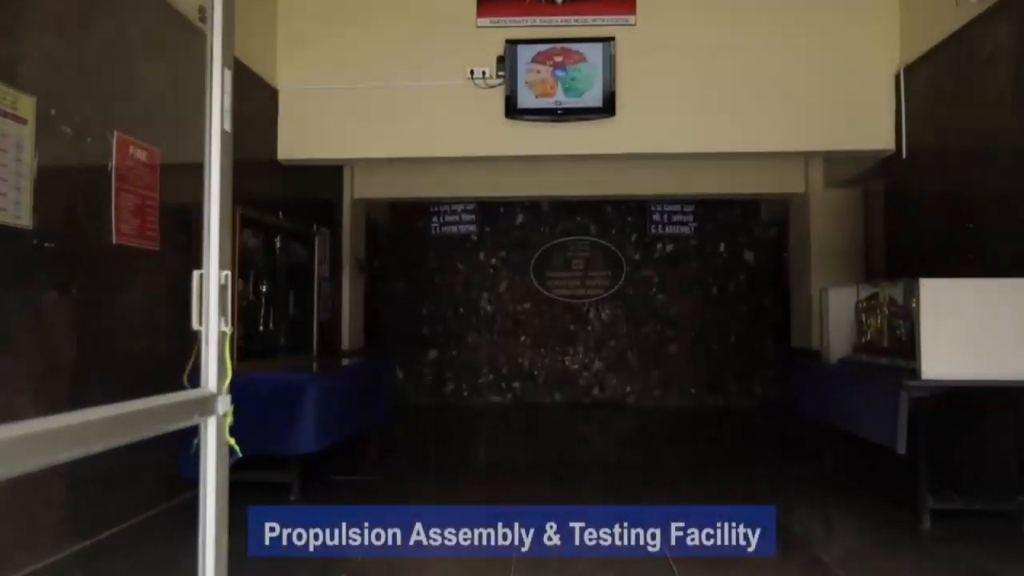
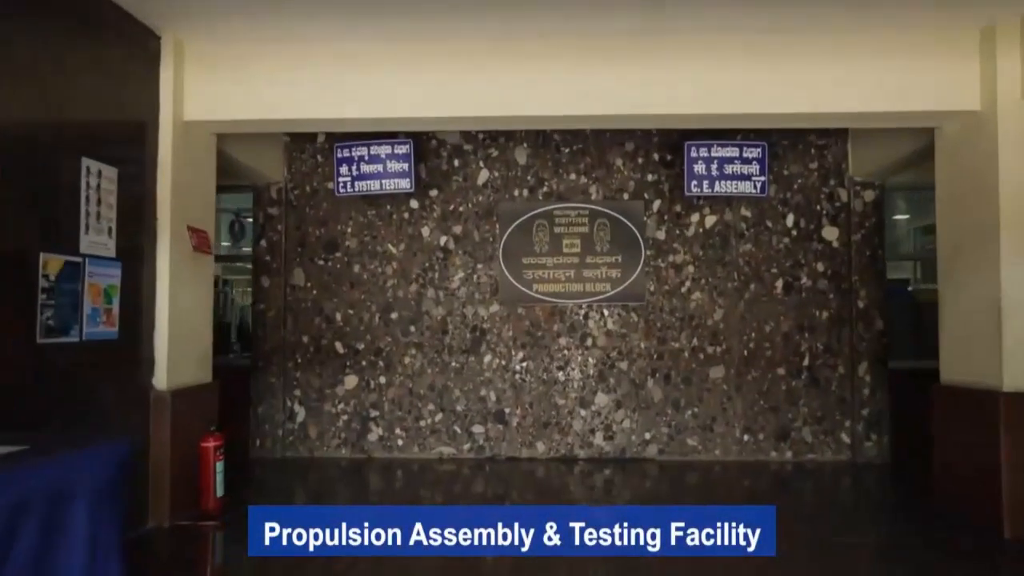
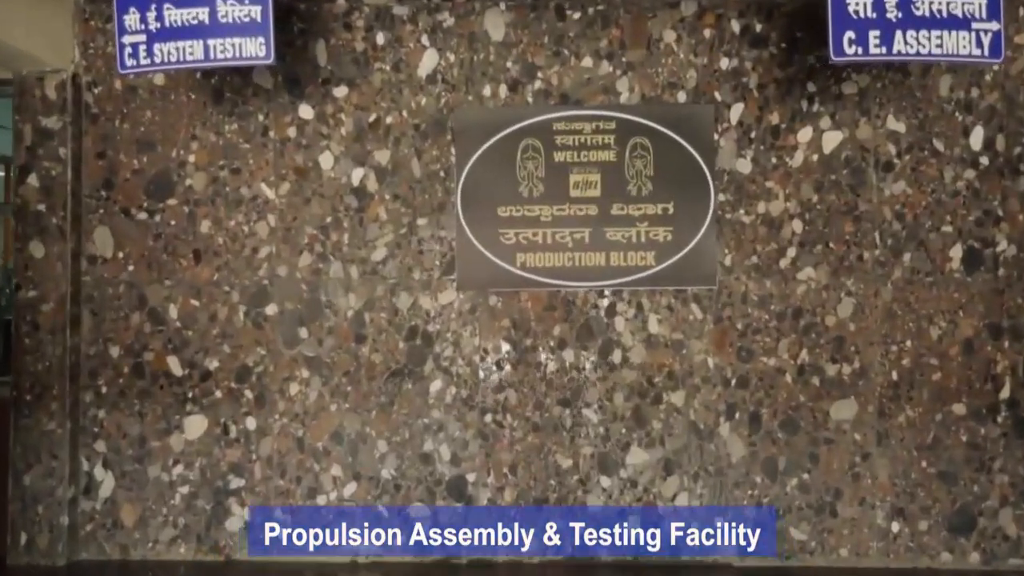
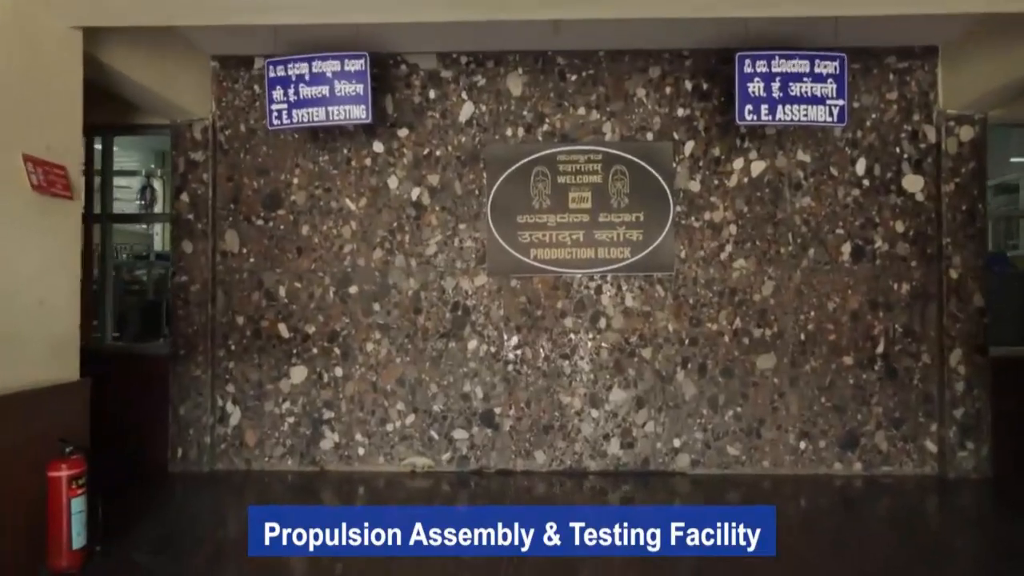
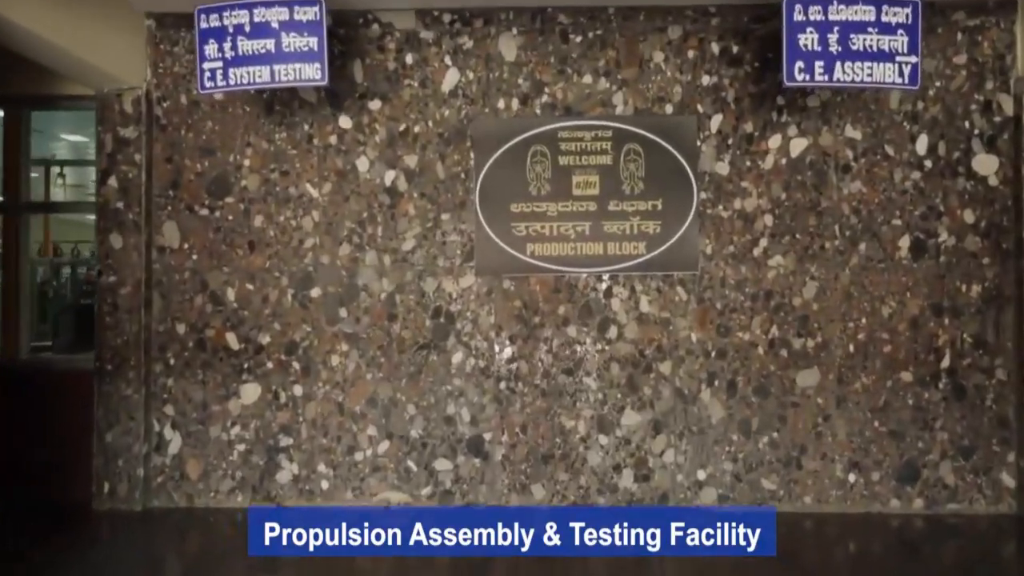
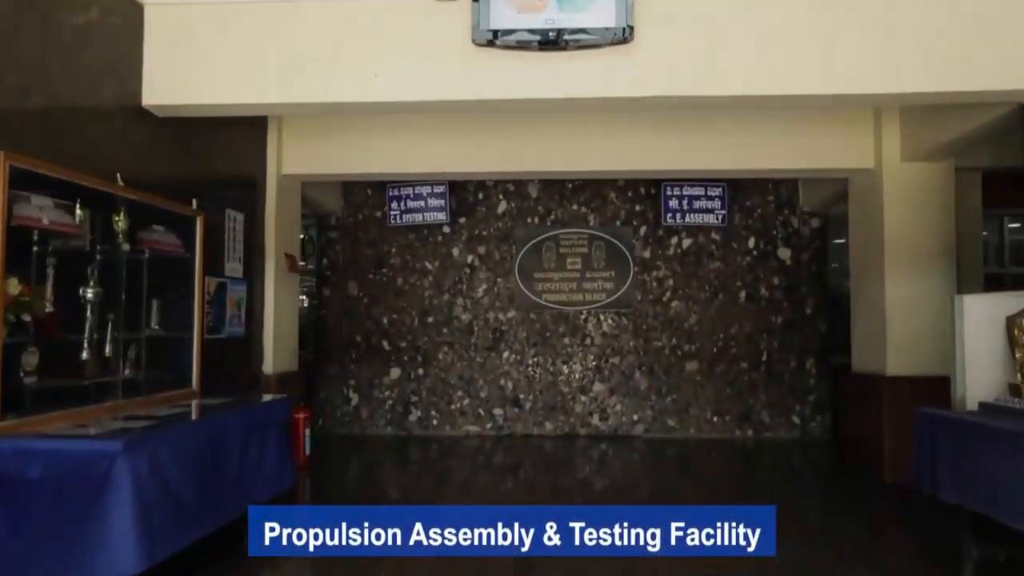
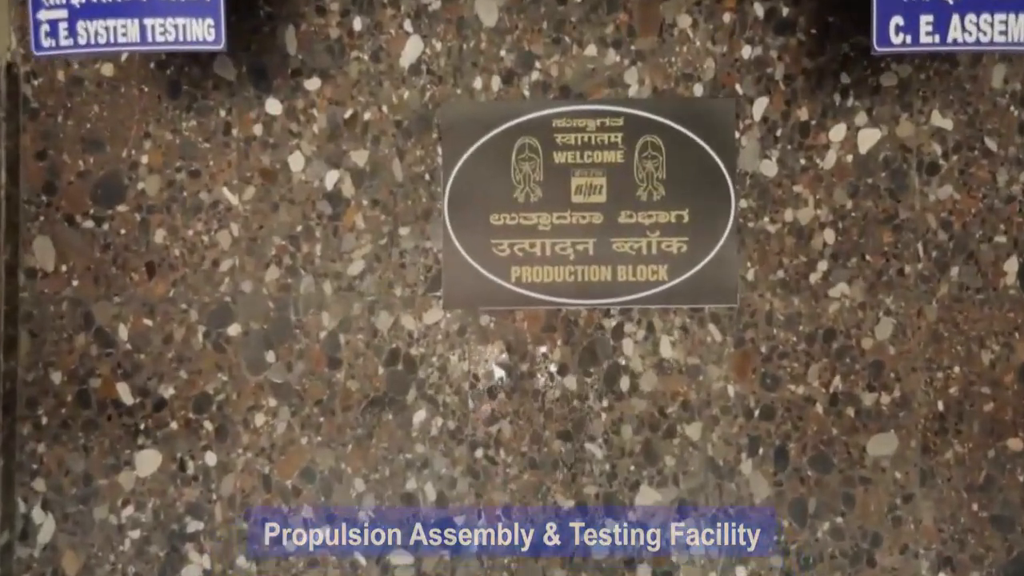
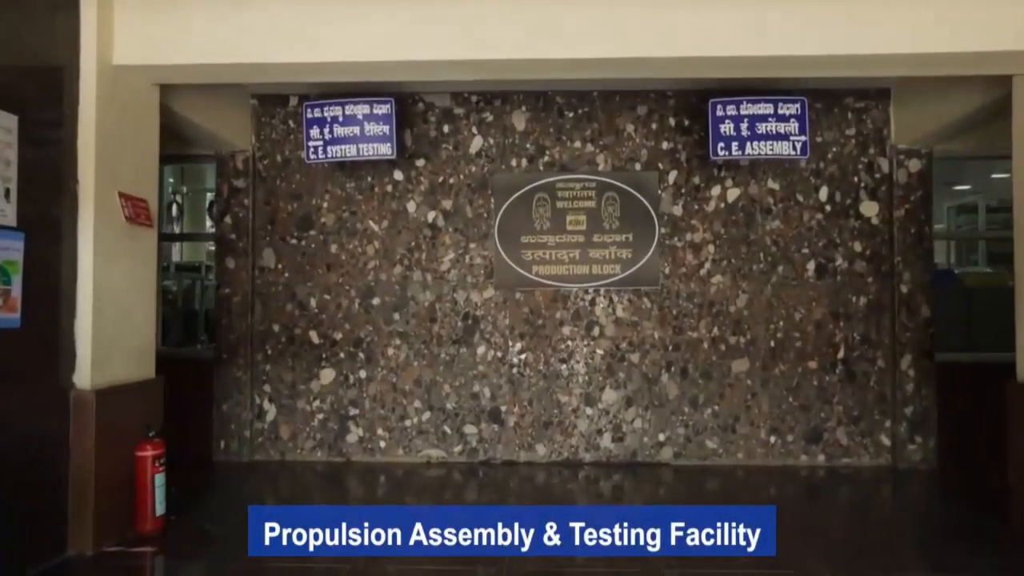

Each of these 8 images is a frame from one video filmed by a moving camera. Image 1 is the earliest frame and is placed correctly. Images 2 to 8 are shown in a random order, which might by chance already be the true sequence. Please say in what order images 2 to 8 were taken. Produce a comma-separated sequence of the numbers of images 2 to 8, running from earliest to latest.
6, 2, 8, 4, 5, 3, 7
